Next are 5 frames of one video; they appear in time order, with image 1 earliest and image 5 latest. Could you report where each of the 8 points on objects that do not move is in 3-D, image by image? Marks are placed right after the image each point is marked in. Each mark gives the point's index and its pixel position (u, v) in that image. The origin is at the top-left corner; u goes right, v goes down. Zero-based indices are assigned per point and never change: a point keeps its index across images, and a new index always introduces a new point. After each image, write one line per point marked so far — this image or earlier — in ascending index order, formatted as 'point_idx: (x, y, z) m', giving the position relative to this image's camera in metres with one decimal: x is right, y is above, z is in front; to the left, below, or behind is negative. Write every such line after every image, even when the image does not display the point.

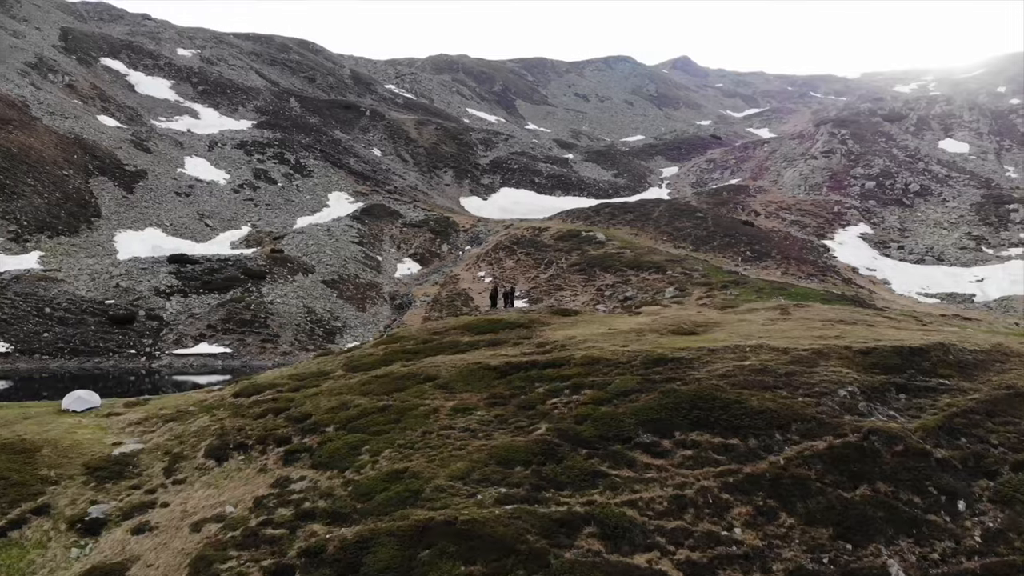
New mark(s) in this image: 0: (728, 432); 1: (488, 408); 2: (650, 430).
0: (+3.9, -2.6, +15.8) m
1: (-0.5, -2.4, +17.1) m
2: (+2.5, -2.6, +15.9) m
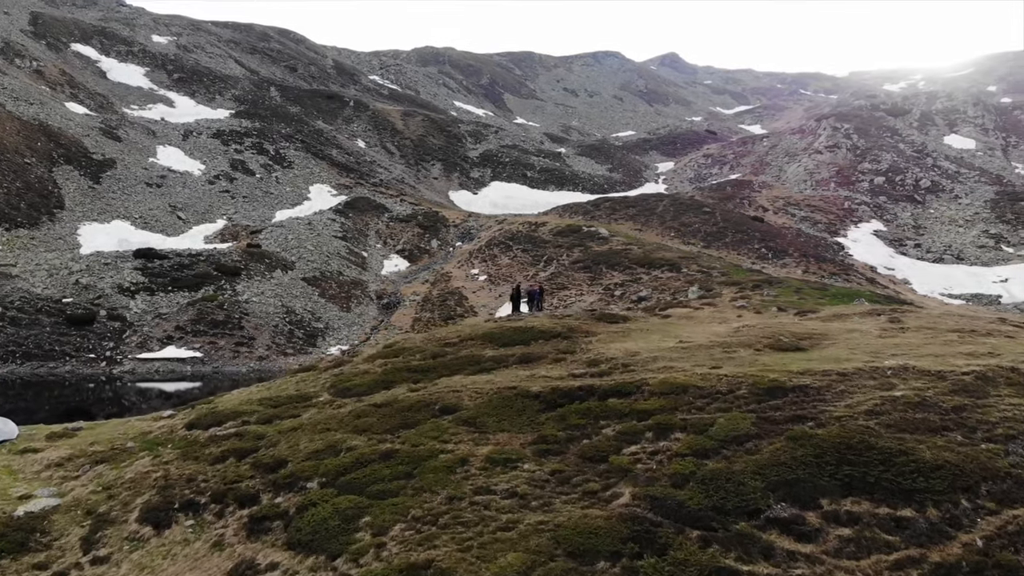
0: (+4.7, -2.6, +10.7) m
1: (+0.4, -2.3, +12.0) m
2: (+3.4, -2.6, +10.8) m
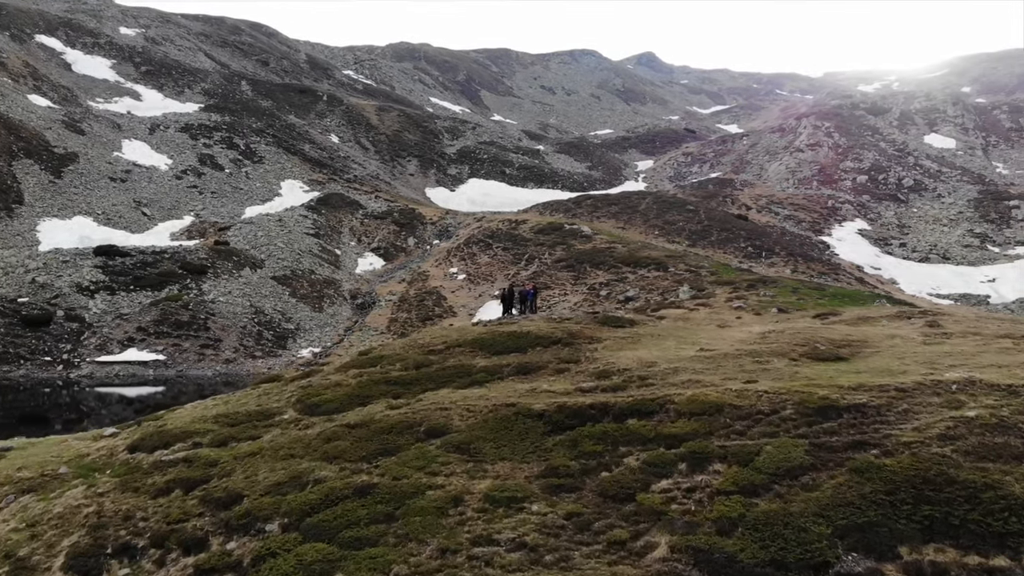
0: (+4.8, -2.6, +8.7) m
1: (+0.4, -2.3, +9.8) m
2: (+3.5, -2.6, +8.7) m
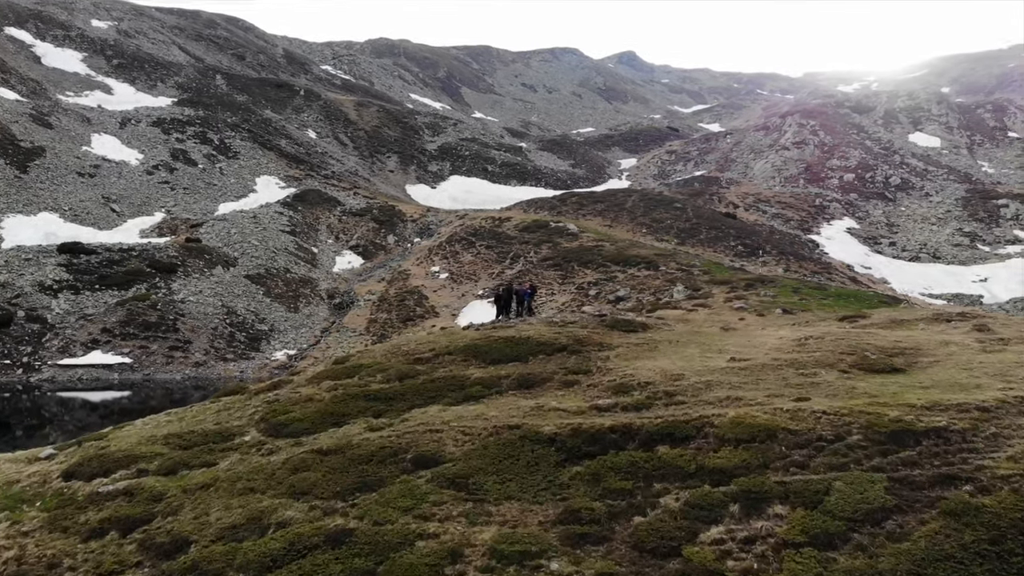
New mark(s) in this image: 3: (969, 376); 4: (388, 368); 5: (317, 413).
0: (+5.0, -2.6, +6.8) m
1: (+0.5, -2.3, +7.8) m
2: (+3.6, -2.6, +6.8) m
3: (+5.9, -1.1, +11.2) m
4: (-2.1, -1.4, +14.9) m
5: (-2.8, -1.8, +12.6) m
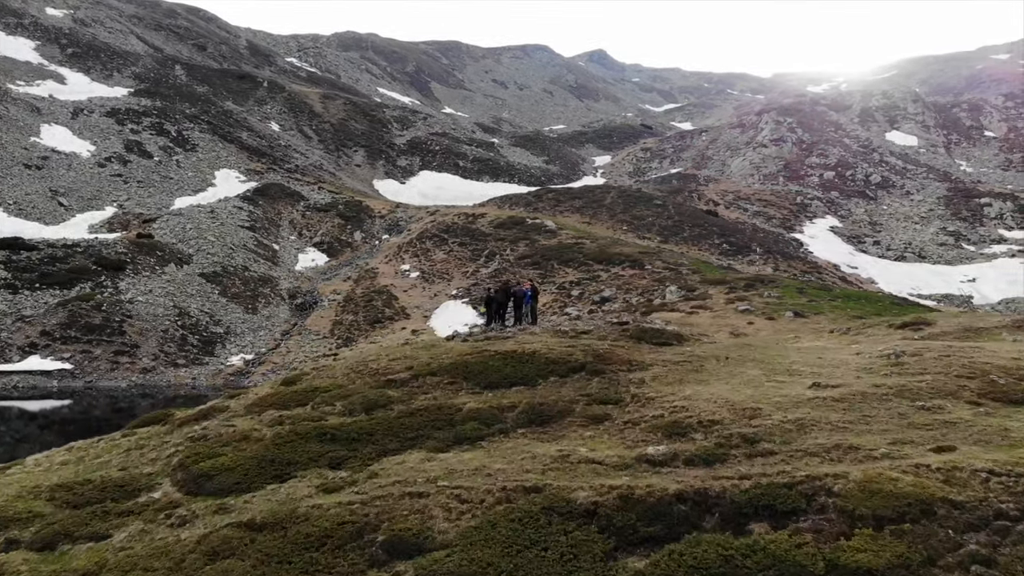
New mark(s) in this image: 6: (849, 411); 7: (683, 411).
0: (+5.2, -2.6, +3.8) m
1: (+0.8, -2.4, +4.6) m
2: (+3.9, -2.6, +3.8) m
3: (+6.0, -1.1, +8.2) m
4: (-2.1, -1.4, +11.6) m
5: (-2.8, -1.8, +9.3) m
6: (+3.2, -1.1, +8.5) m
7: (+1.7, -1.2, +8.9) m
